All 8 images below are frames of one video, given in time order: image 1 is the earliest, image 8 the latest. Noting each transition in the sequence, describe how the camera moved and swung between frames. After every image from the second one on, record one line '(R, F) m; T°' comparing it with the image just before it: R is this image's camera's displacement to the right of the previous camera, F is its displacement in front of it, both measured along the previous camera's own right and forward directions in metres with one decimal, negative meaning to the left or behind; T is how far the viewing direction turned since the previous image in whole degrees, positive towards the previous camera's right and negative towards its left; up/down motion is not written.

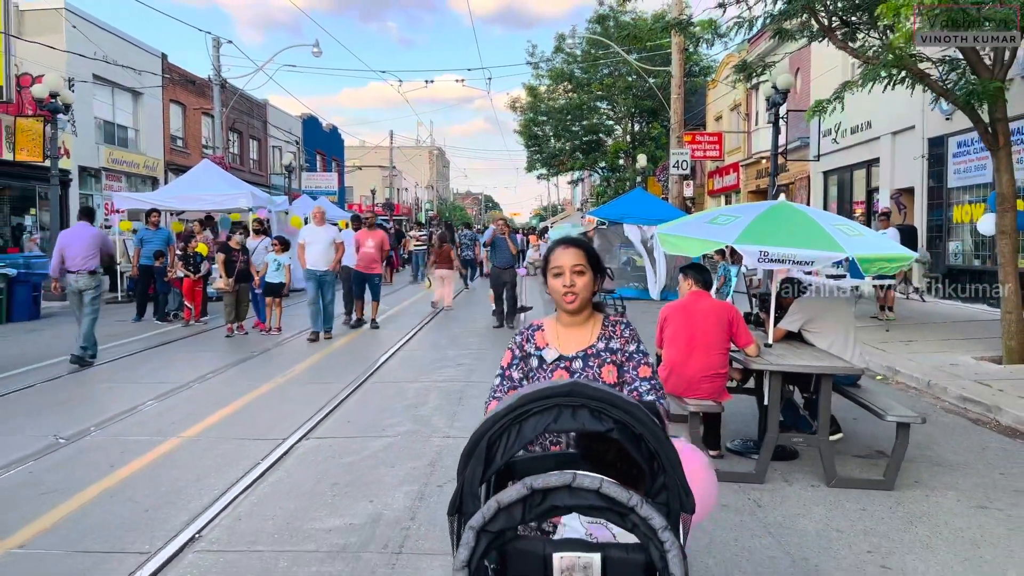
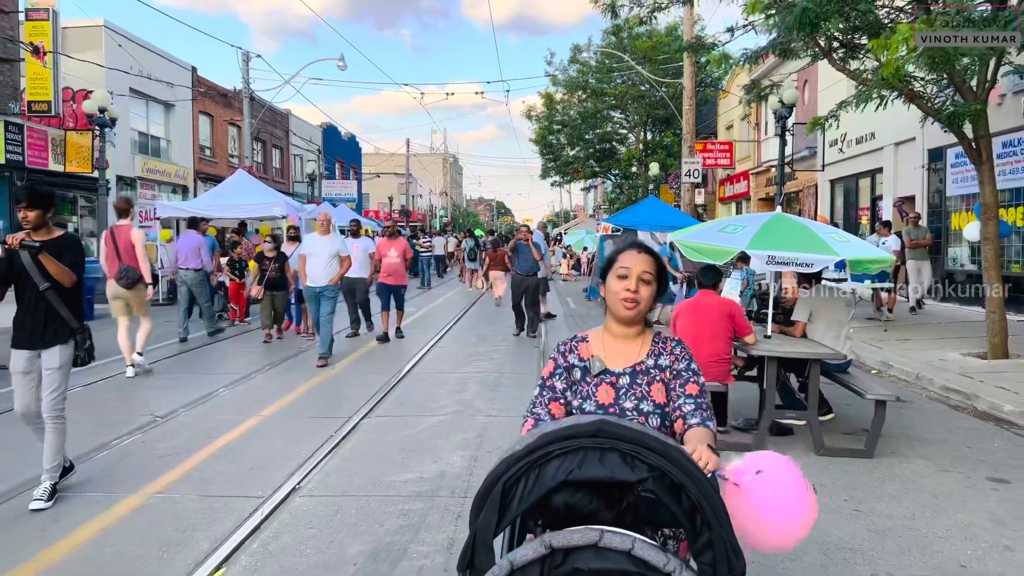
(-0.2, -0.9) m; -1°
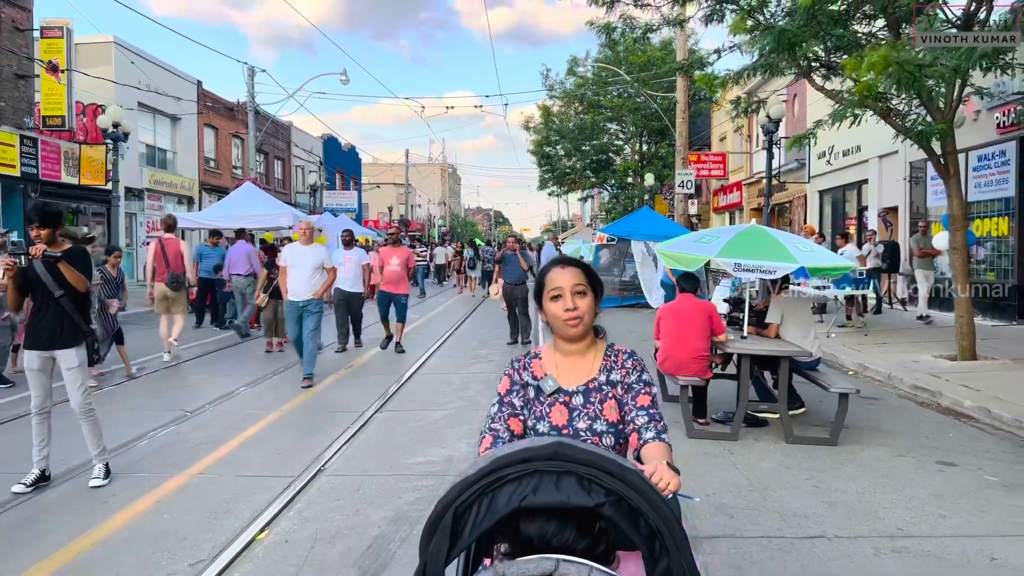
(0.0, -0.6) m; 0°
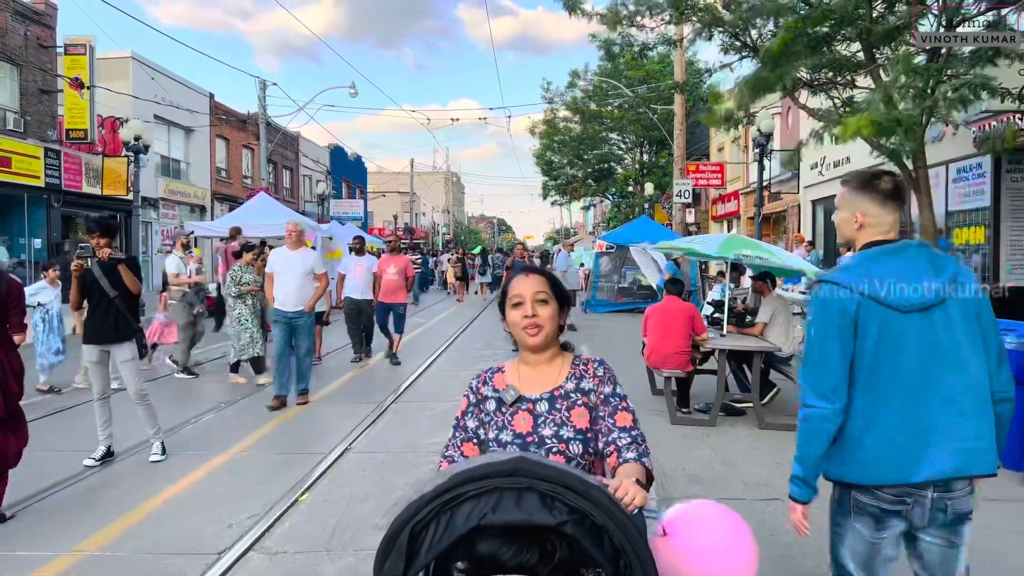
(0.0, -0.8) m; 0°
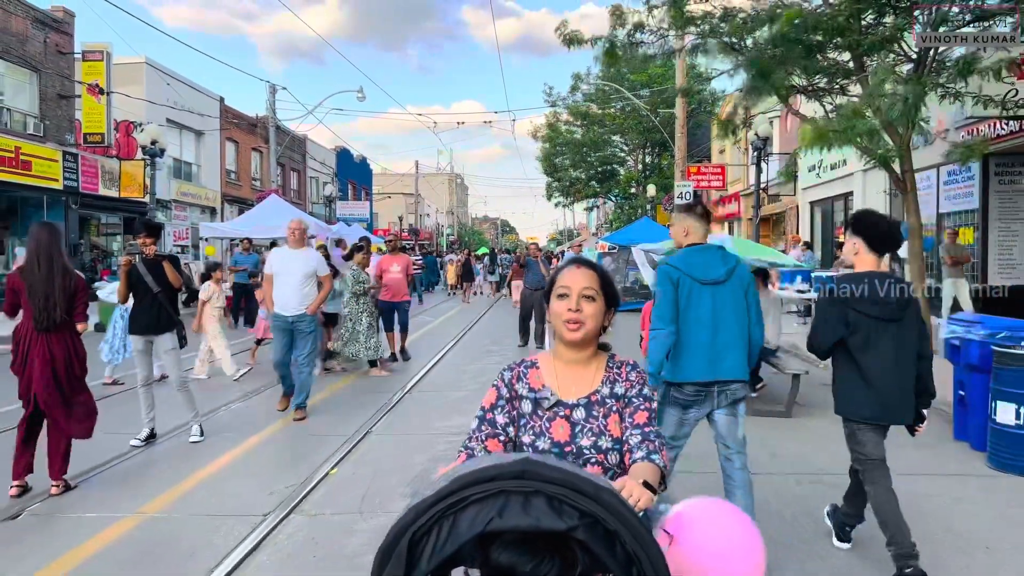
(0.0, -0.5) m; 0°
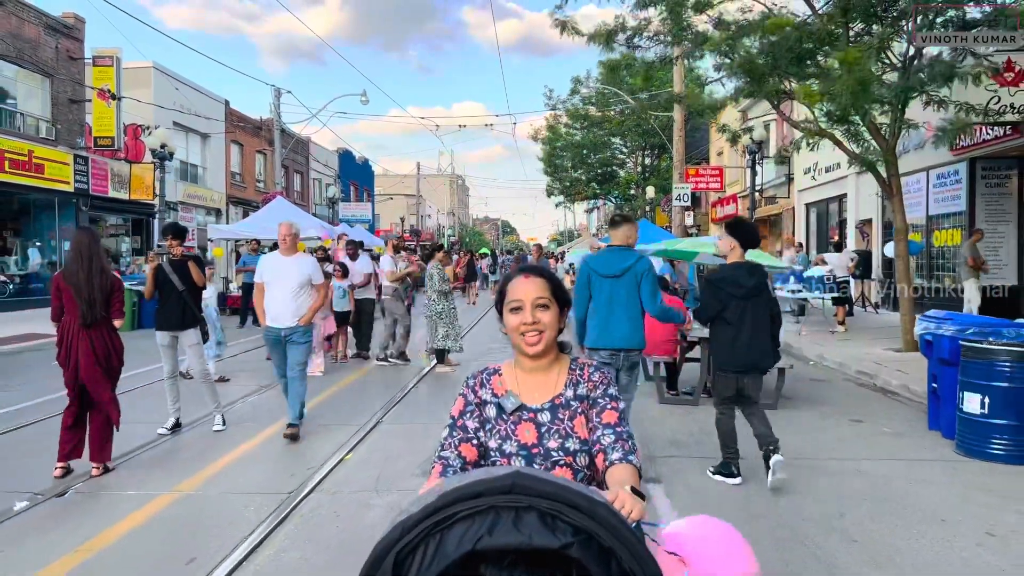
(0.0, -0.4) m; 0°
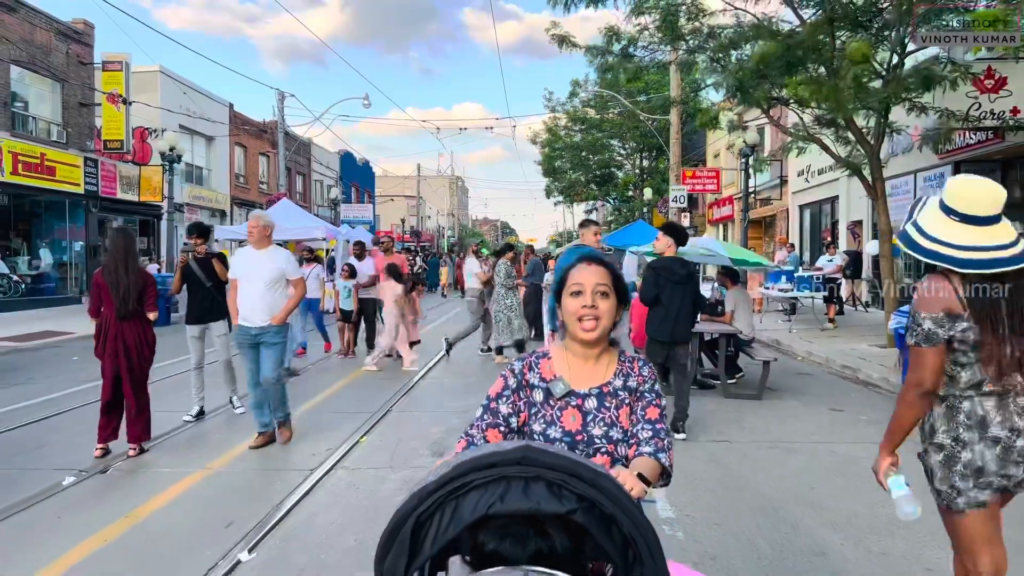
(0.0, -0.5) m; 0°
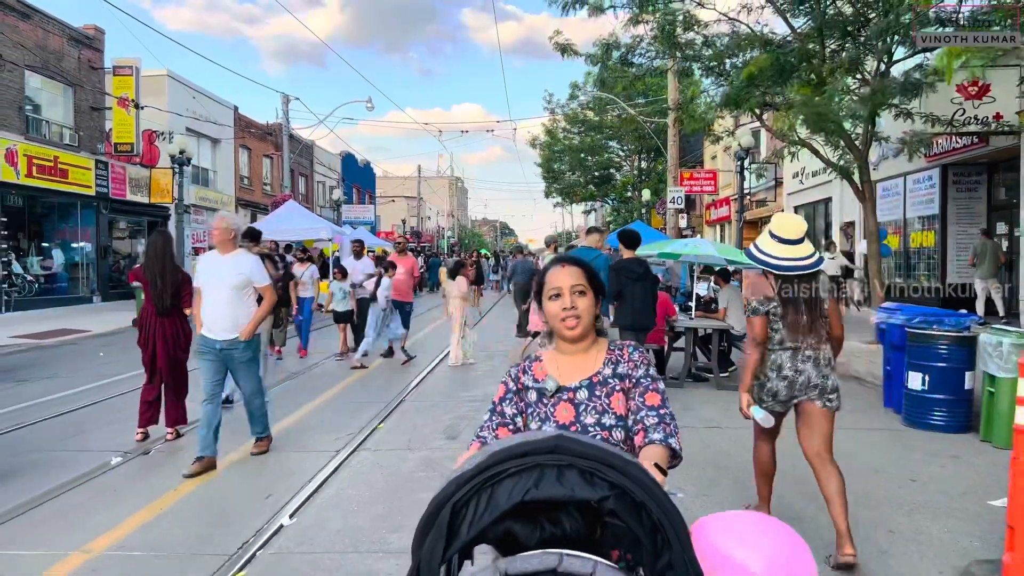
(-0.1, -0.5) m; 0°
